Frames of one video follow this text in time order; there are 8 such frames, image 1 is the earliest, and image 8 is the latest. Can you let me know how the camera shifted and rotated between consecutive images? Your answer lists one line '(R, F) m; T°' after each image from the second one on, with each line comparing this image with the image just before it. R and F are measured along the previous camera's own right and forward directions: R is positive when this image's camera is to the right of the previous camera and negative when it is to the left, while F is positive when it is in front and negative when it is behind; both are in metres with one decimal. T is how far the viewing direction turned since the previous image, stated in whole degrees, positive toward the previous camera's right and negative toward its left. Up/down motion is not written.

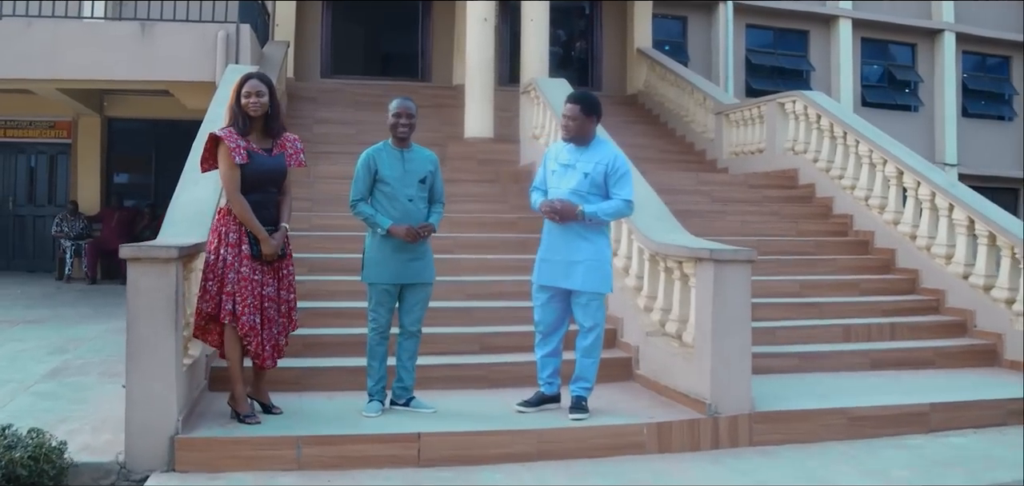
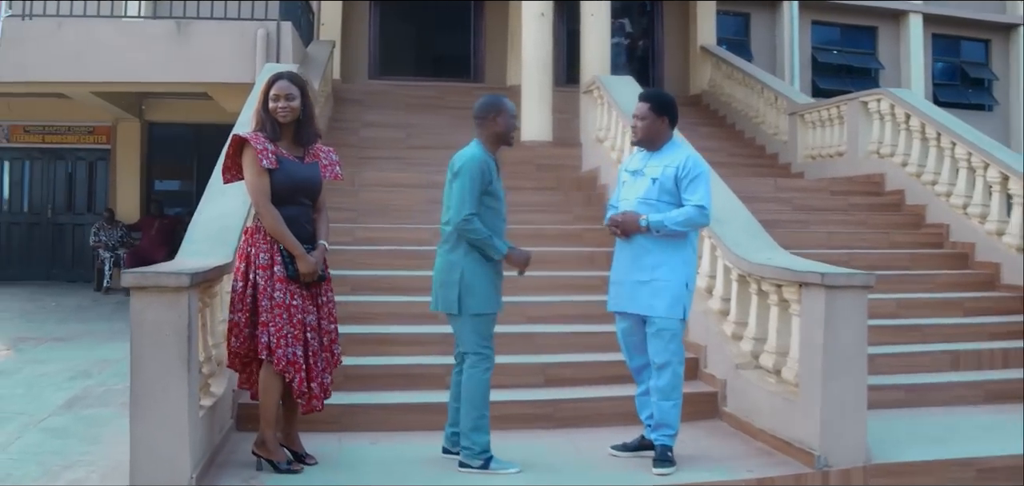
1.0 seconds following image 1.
(-0.1, +0.7) m; -3°
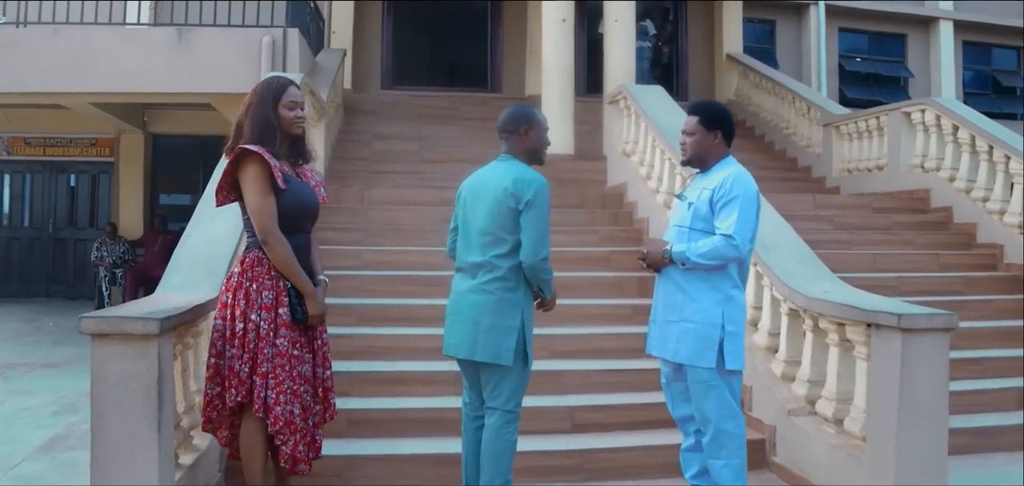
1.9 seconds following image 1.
(0.0, +0.5) m; -1°
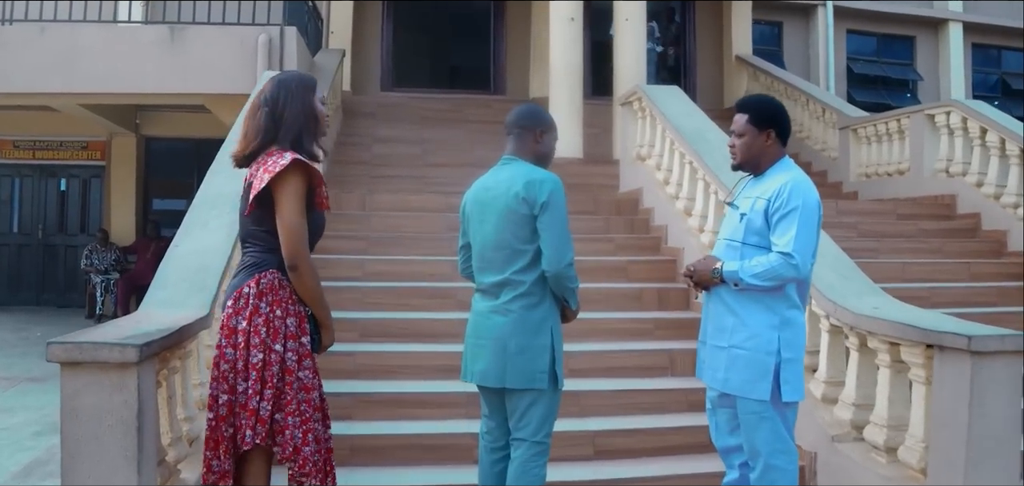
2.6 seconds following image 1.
(-0.1, +0.3) m; 0°
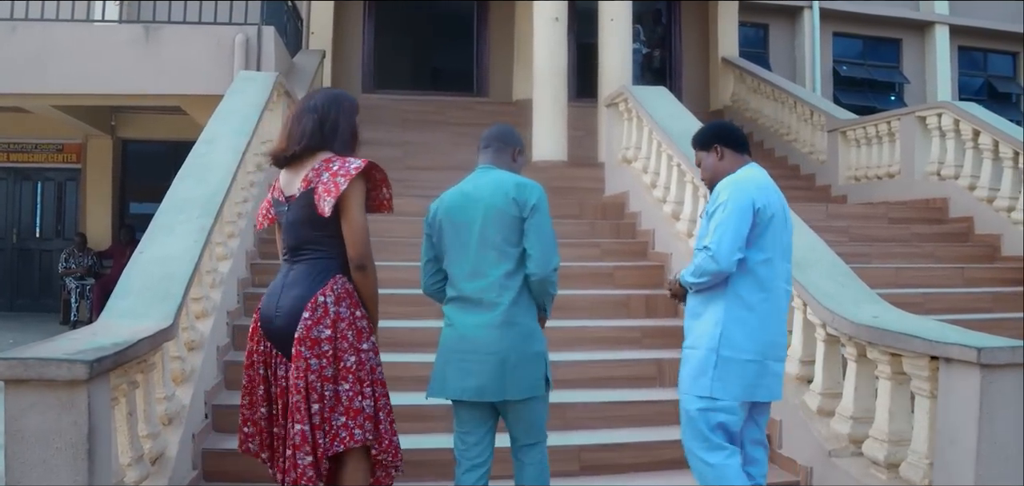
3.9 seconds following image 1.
(0.0, +0.2) m; +1°
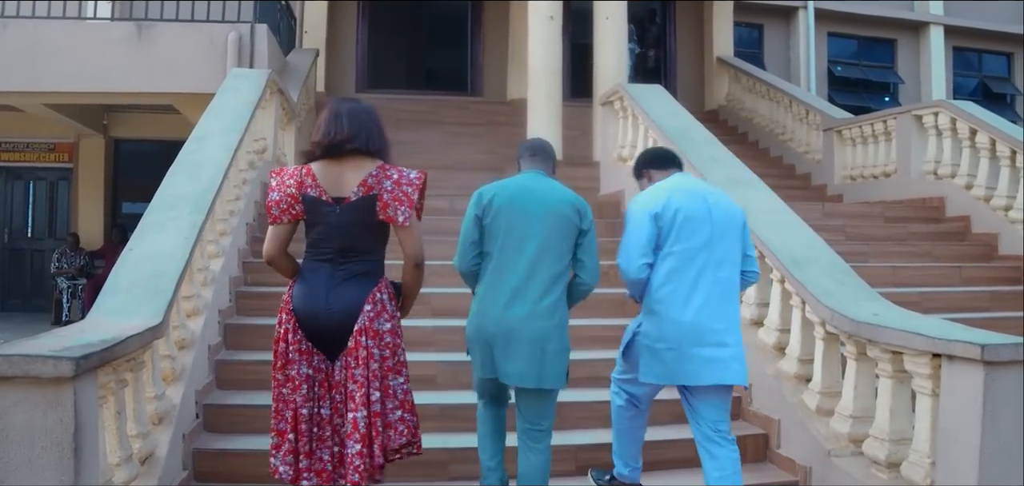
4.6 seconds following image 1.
(0.0, 0.0) m; 0°
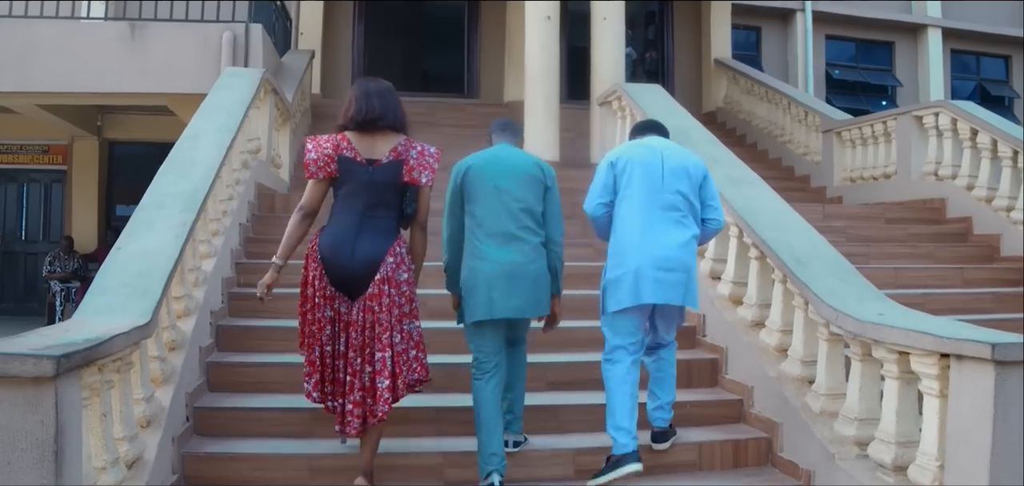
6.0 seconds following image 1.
(0.0, +0.1) m; 0°
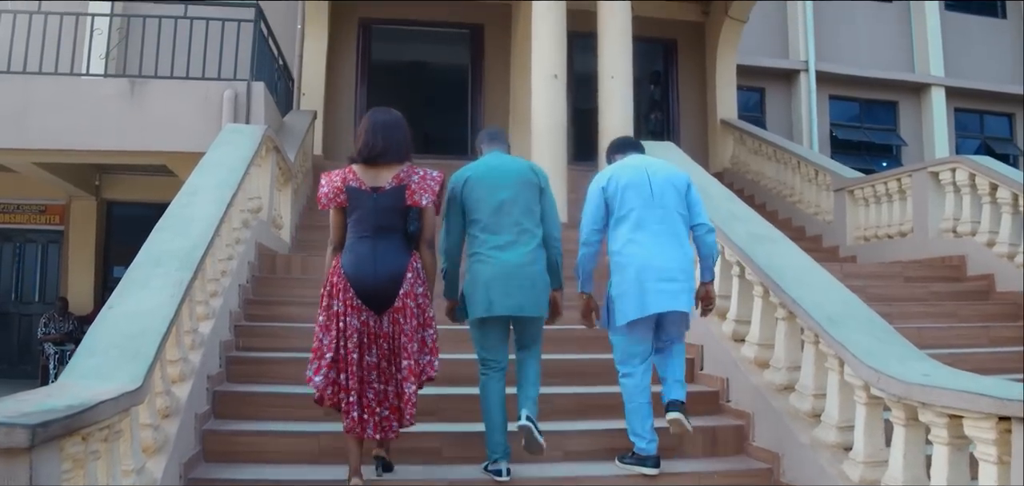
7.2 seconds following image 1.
(-0.1, +0.2) m; 0°
